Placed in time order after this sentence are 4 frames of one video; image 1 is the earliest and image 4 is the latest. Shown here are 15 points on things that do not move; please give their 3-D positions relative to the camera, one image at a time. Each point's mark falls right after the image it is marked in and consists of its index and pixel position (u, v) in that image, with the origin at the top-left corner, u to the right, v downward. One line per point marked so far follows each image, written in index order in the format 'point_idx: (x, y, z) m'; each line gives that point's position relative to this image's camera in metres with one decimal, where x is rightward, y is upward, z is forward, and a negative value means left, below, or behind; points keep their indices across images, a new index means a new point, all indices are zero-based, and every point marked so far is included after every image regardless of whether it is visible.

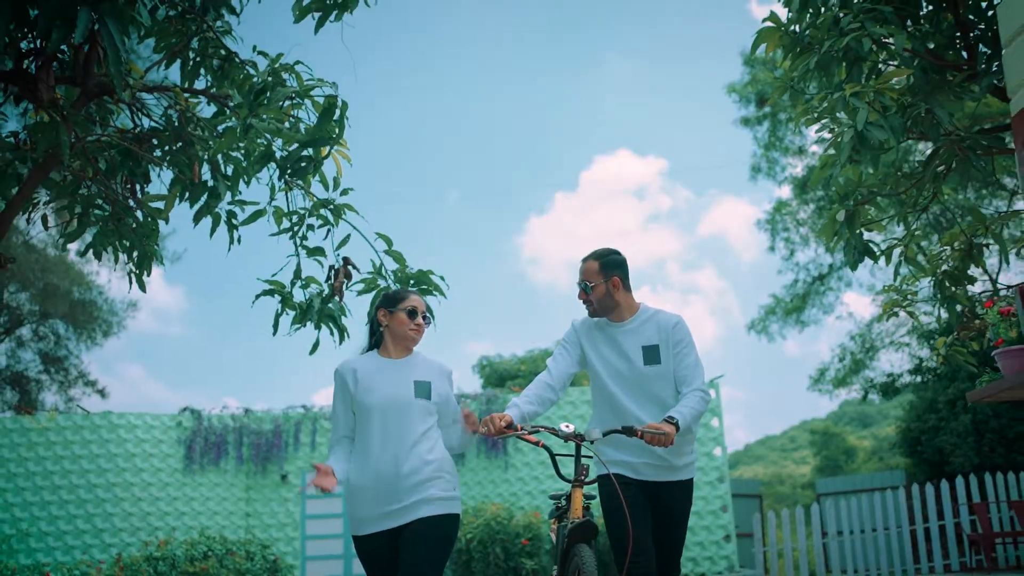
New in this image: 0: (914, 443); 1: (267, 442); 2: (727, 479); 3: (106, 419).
0: (+5.4, -2.1, +13.8) m
1: (-2.5, -1.6, +10.5) m
2: (+2.2, -1.9, +10.6) m
3: (-4.0, -1.3, +10.2) m
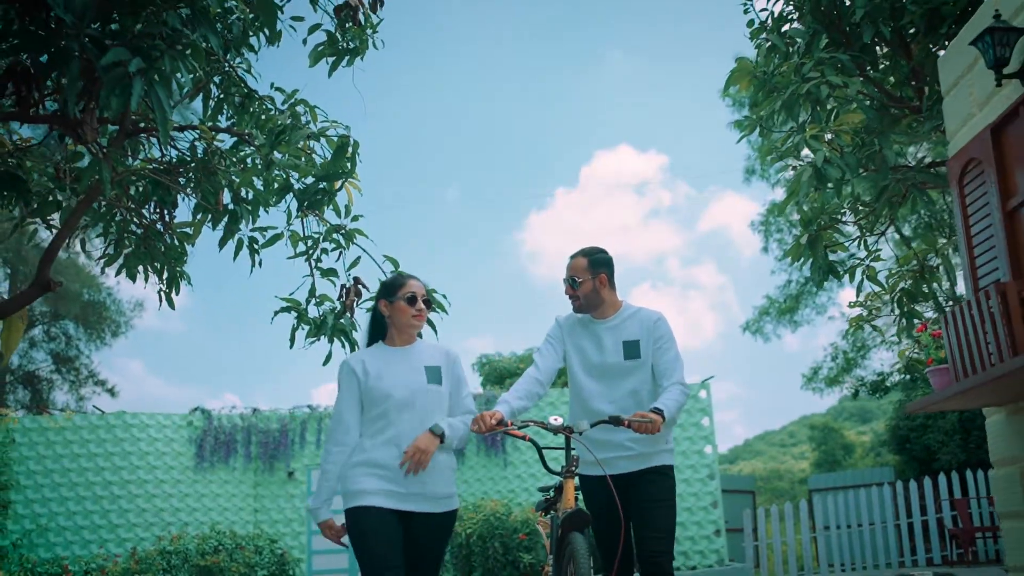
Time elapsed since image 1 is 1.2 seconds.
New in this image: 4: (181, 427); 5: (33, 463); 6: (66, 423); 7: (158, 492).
0: (+5.3, -2.1, +14.2) m
1: (-2.5, -1.6, +10.9) m
2: (+2.2, -2.0, +11.0) m
3: (-4.0, -1.3, +10.6) m
4: (-3.4, -1.4, +10.7) m
5: (-4.8, -1.7, +10.4) m
6: (-4.5, -1.4, +10.5) m
7: (-3.6, -2.1, +10.5) m
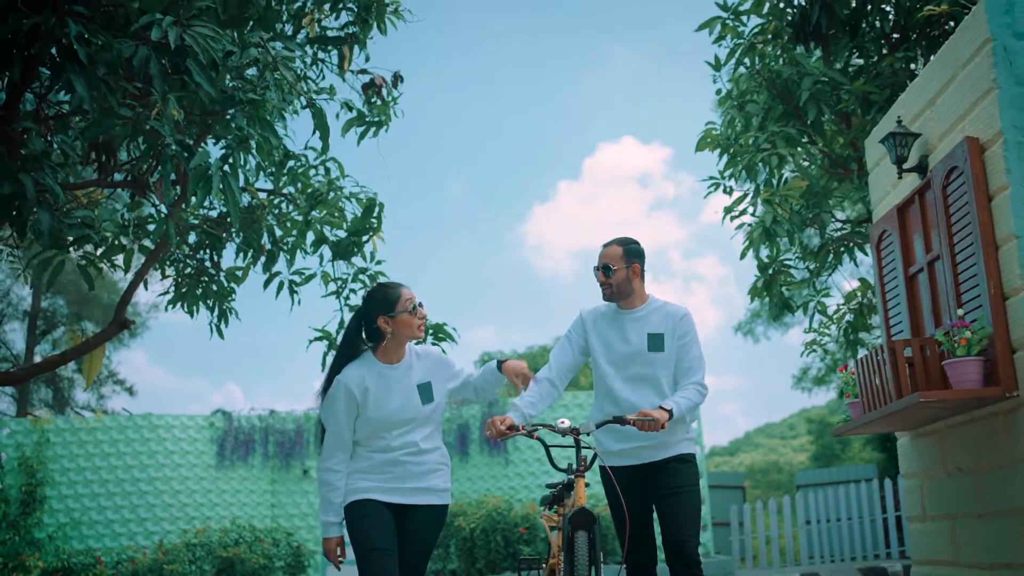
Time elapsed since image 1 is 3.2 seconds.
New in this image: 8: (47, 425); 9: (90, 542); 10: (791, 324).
0: (+5.4, -2.2, +15.0) m
1: (-2.5, -1.7, +11.7) m
2: (+2.2, -2.1, +11.8) m
3: (-4.0, -1.4, +11.3) m
4: (-3.4, -1.5, +11.5) m
5: (-4.8, -1.9, +11.1) m
6: (-4.5, -1.5, +11.3) m
7: (-3.6, -2.2, +11.3) m
8: (-4.9, -1.5, +11.1) m
9: (-4.4, -2.7, +10.9) m
10: (+5.1, -0.6, +18.9) m
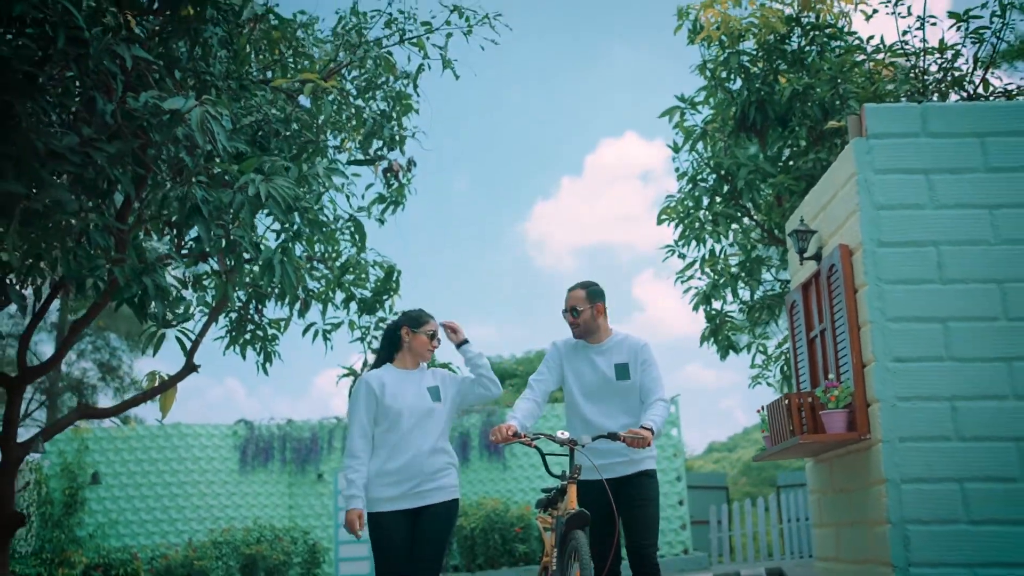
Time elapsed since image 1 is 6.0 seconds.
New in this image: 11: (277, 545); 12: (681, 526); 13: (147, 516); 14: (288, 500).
0: (+5.3, -2.4, +16.1) m
1: (-2.5, -1.9, +12.8) m
2: (+2.2, -2.3, +12.9) m
3: (-4.0, -1.7, +12.4) m
4: (-3.4, -1.8, +12.6) m
5: (-4.8, -2.1, +12.2) m
6: (-4.5, -1.7, +12.4) m
7: (-3.6, -2.4, +12.4) m
8: (-5.0, -1.7, +12.2) m
9: (-4.5, -2.9, +12.0) m
10: (+5.1, -0.8, +20.0) m
11: (-2.7, -3.0, +12.0) m
12: (+2.1, -2.9, +12.6) m
13: (-4.3, -2.7, +12.1) m
14: (-2.7, -2.6, +12.6) m
